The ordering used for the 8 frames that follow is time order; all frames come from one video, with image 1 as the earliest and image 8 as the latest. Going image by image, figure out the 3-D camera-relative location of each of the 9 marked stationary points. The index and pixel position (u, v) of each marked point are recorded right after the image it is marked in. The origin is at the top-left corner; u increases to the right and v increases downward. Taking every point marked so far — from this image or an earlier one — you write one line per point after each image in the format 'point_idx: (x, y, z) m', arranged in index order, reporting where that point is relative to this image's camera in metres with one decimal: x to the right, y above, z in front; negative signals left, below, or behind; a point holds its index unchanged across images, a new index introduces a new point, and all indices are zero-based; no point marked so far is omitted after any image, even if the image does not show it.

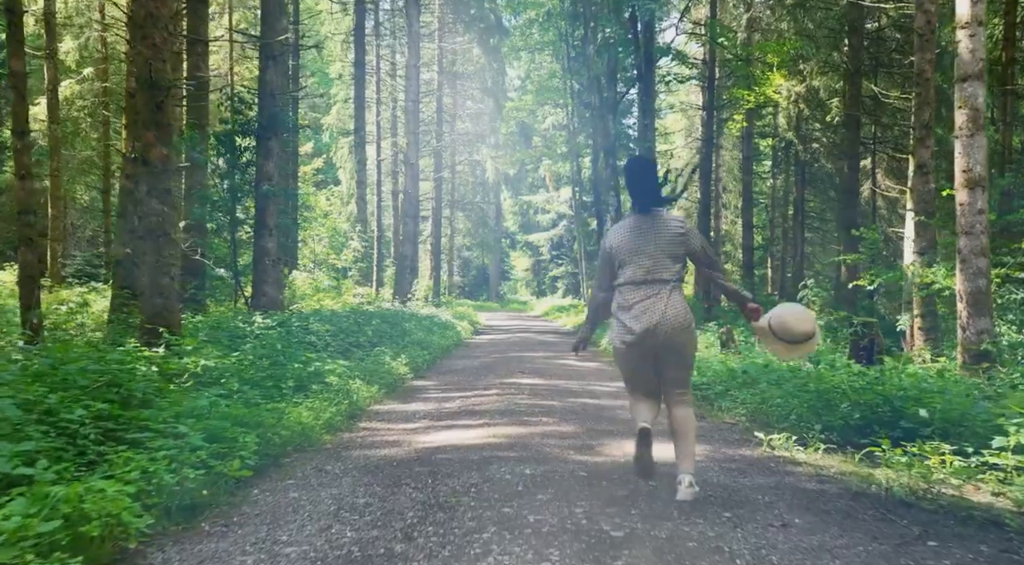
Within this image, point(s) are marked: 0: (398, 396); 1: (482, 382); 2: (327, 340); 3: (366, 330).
0: (-1.4, -1.4, +10.5) m
1: (-0.4, -1.4, +12.7) m
2: (-2.7, -0.8, +12.8) m
3: (-2.5, -0.8, +14.4) m
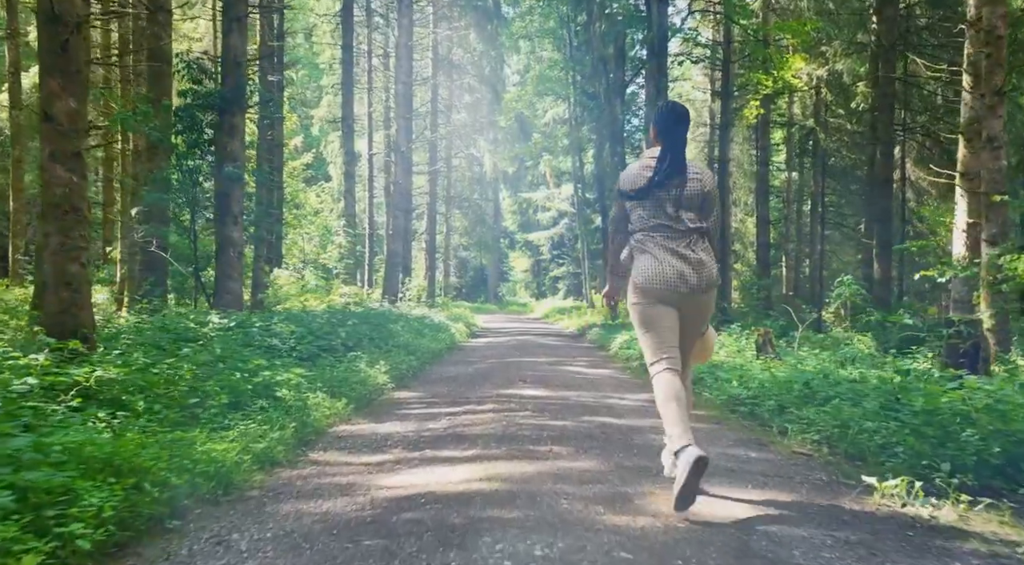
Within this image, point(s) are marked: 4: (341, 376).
0: (-1.4, -1.3, +8.5) m
1: (-0.4, -1.3, +10.7) m
2: (-2.7, -0.7, +10.8) m
3: (-2.5, -0.7, +12.5) m
4: (-1.9, -1.1, +9.7) m
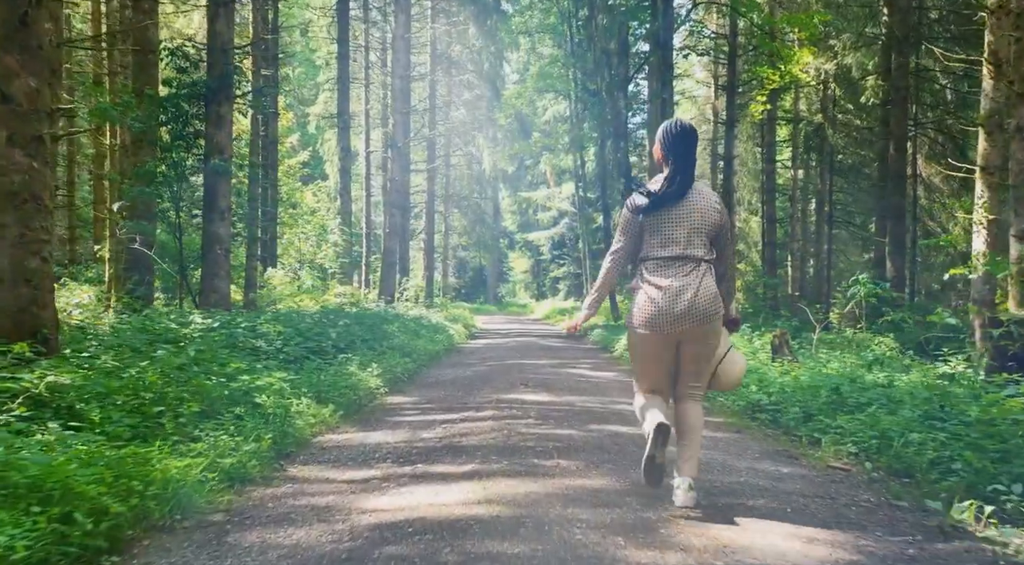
0: (-1.4, -1.3, +7.9) m
1: (-0.4, -1.3, +10.0) m
2: (-2.7, -0.7, +10.1) m
3: (-2.5, -0.7, +11.8) m
4: (-1.9, -1.0, +9.1) m
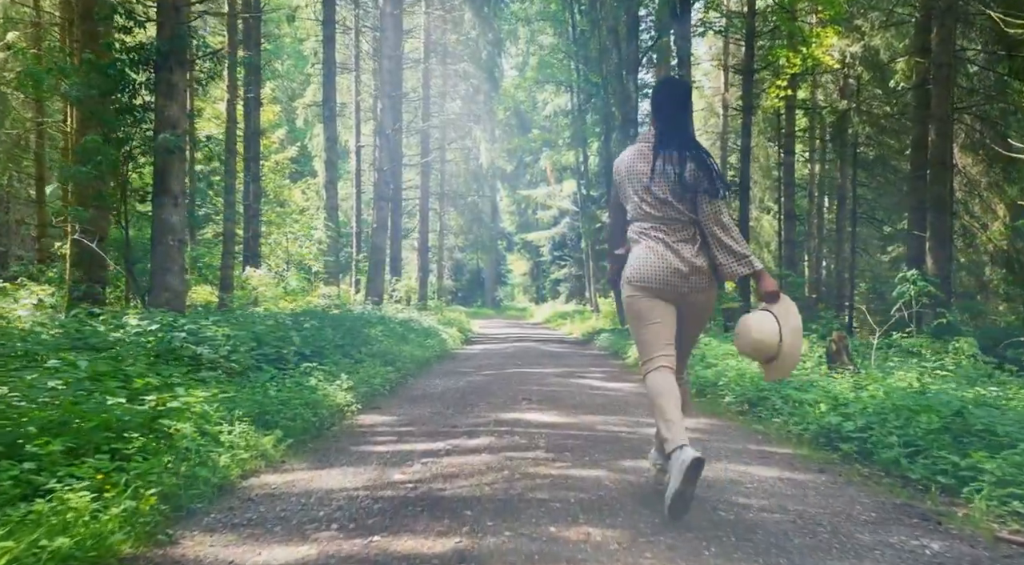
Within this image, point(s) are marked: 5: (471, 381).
0: (-1.4, -1.2, +6.0) m
1: (-0.4, -1.2, +8.1) m
2: (-2.7, -0.6, +8.3) m
3: (-2.5, -0.6, +9.9) m
4: (-1.9, -1.0, +7.2) m
5: (-0.6, -1.3, +11.8) m
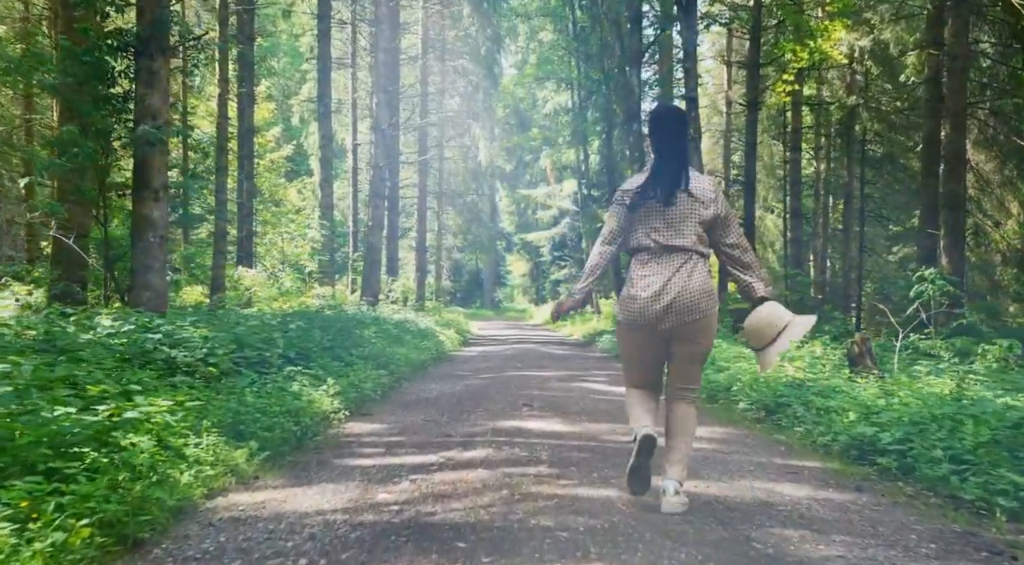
0: (-1.4, -1.2, +5.4) m
1: (-0.4, -1.2, +7.6) m
2: (-2.7, -0.6, +7.7) m
3: (-2.5, -0.6, +9.3) m
4: (-1.9, -0.9, +6.6) m
5: (-0.6, -1.3, +11.2) m
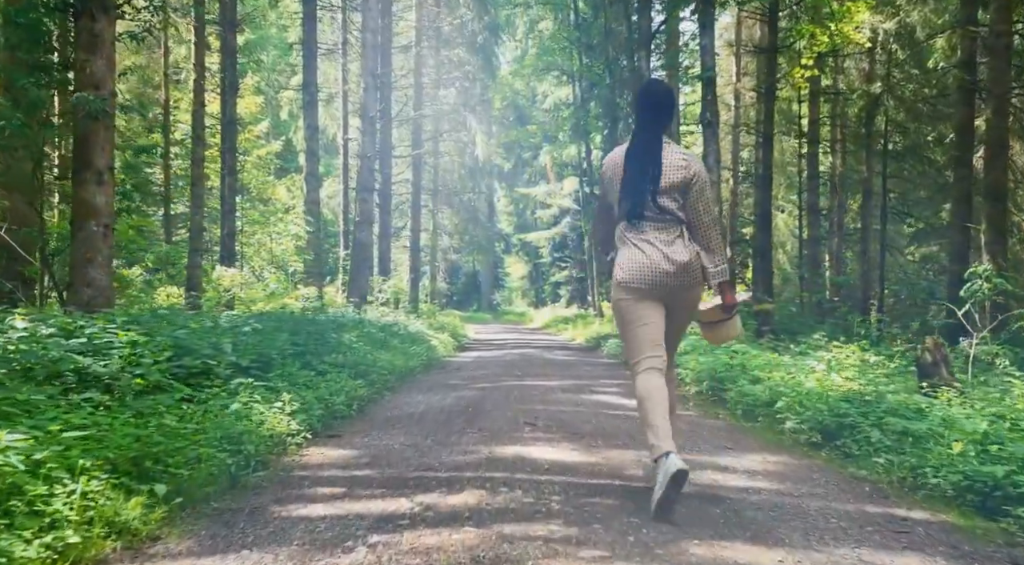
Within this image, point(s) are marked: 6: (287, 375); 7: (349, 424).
0: (-1.4, -1.1, +3.9) m
1: (-0.4, -1.2, +6.1) m
2: (-2.7, -0.5, +6.2) m
3: (-2.5, -0.6, +7.9) m
4: (-1.9, -0.9, +5.1) m
5: (-0.6, -1.3, +9.7) m
6: (-2.1, -0.8, +7.9) m
7: (-1.4, -1.2, +7.4) m
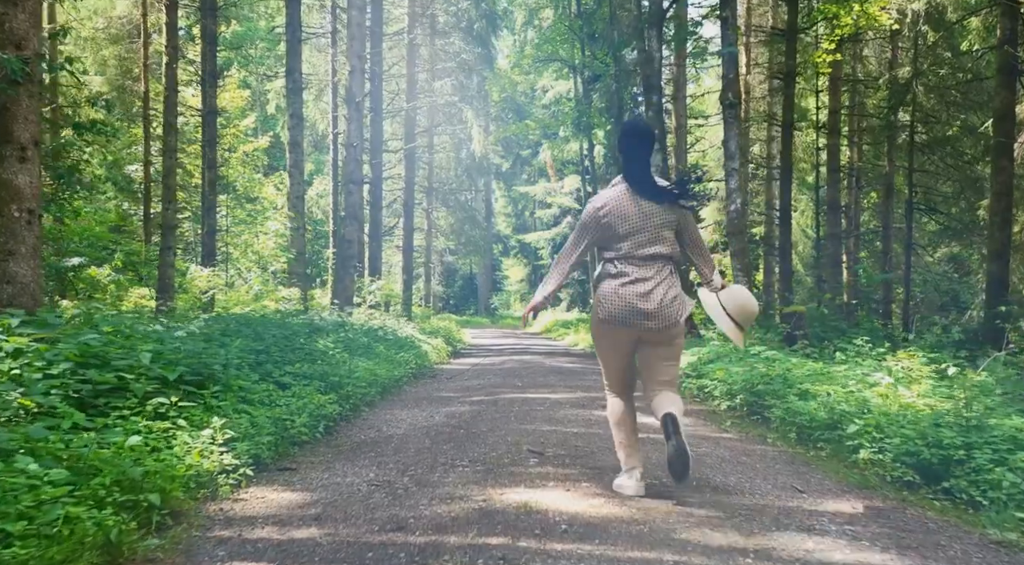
0: (-1.3, -1.0, +2.4) m
1: (-0.4, -1.1, +4.6) m
2: (-2.7, -0.5, +4.7) m
3: (-2.5, -0.5, +6.4) m
4: (-1.9, -0.8, +3.7) m
5: (-0.6, -1.3, +8.2) m
6: (-2.1, -0.8, +6.4) m
7: (-1.4, -1.1, +5.9) m
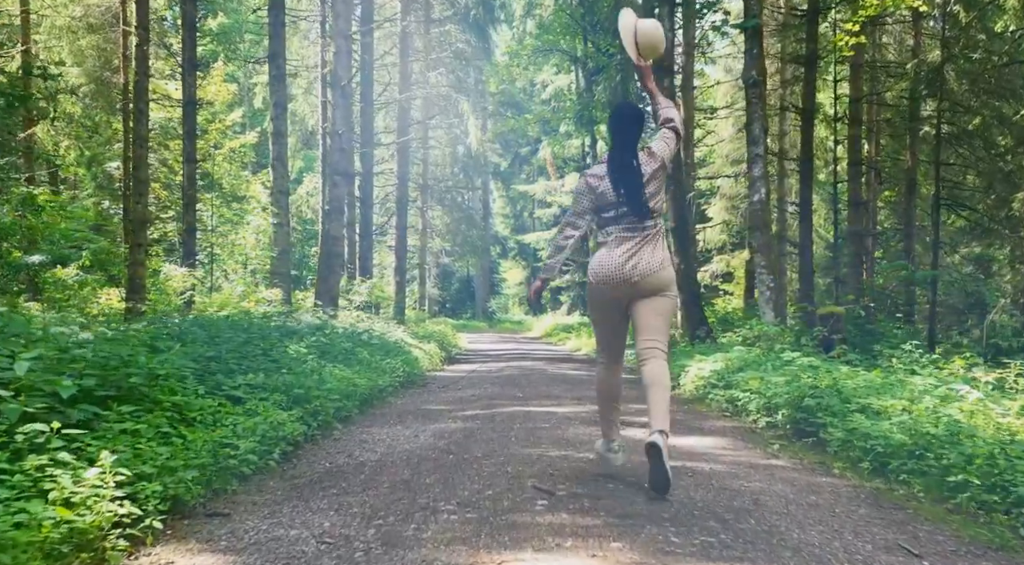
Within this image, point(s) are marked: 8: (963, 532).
0: (-1.3, -0.9, +1.1) m
1: (-0.4, -1.0, +3.3) m
2: (-2.7, -0.4, +3.4) m
3: (-2.5, -0.5, +5.1) m
4: (-1.9, -0.7, +2.3) m
5: (-0.6, -1.2, +6.9) m
6: (-2.1, -0.7, +5.1) m
7: (-1.4, -1.1, +4.6) m
8: (+1.9, -1.1, +3.7) m
